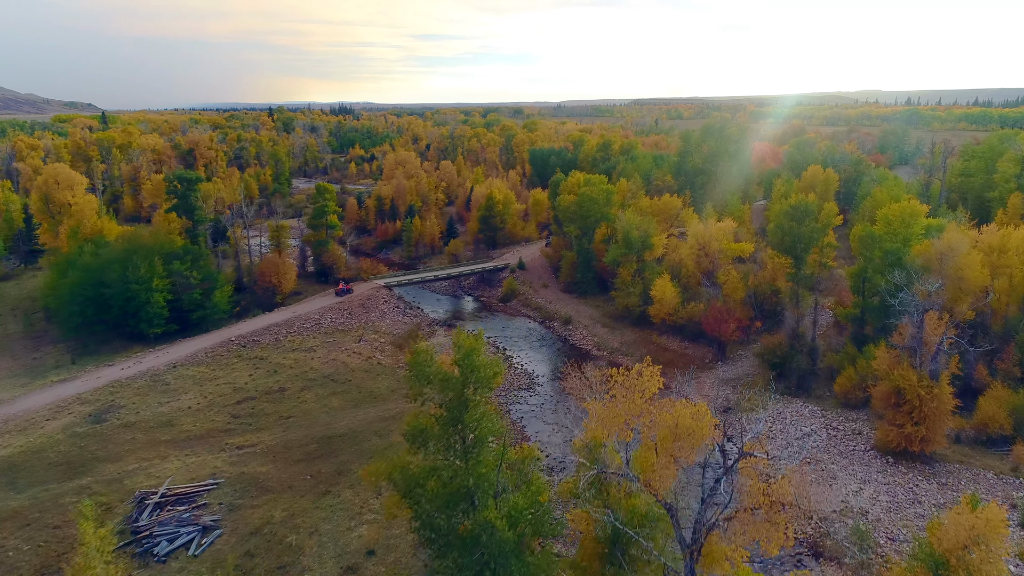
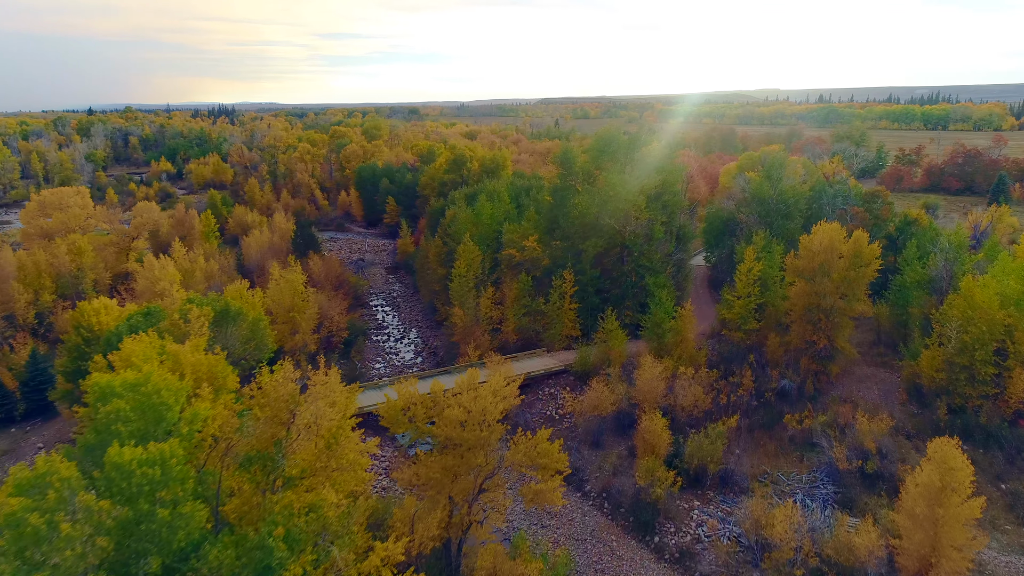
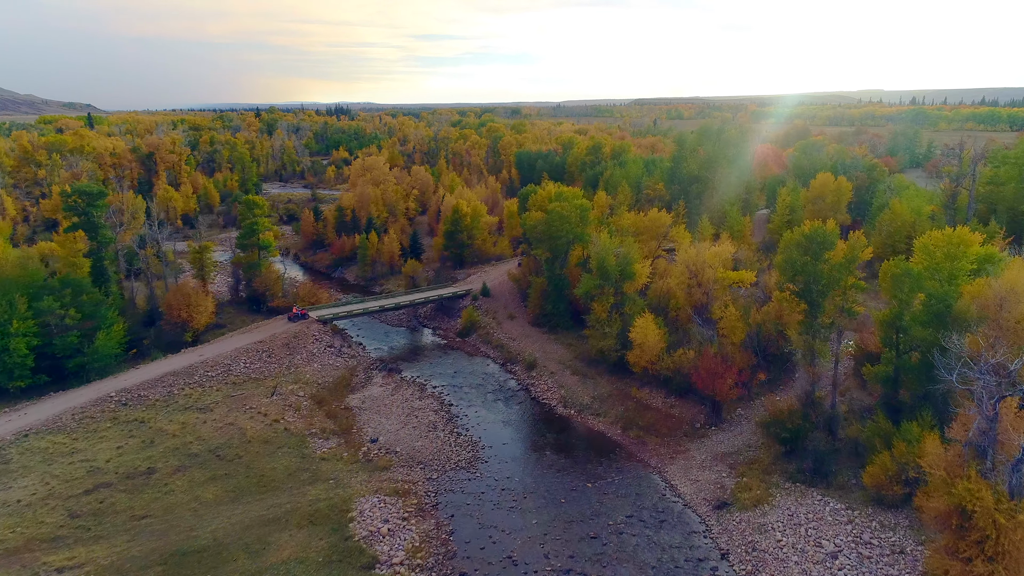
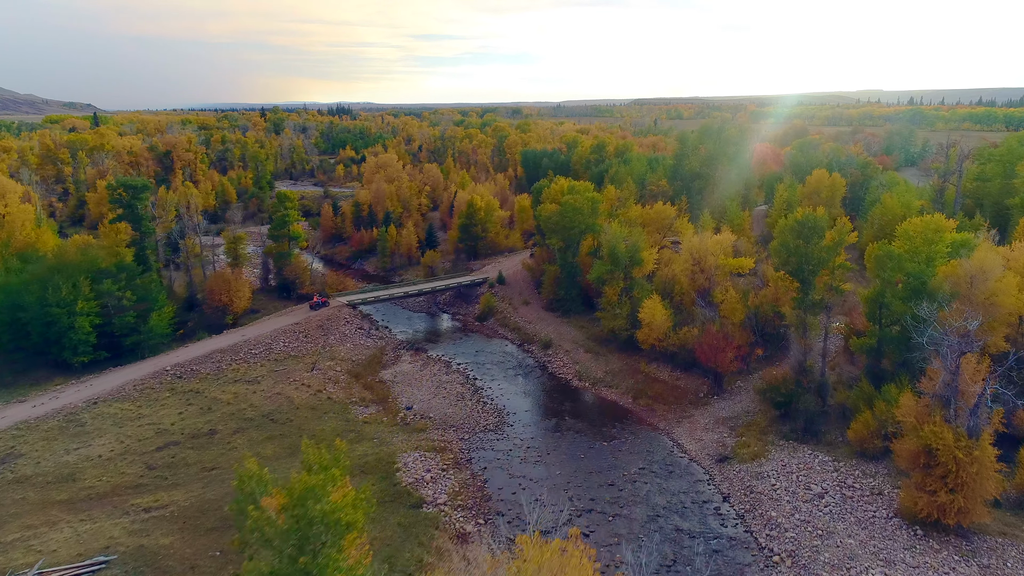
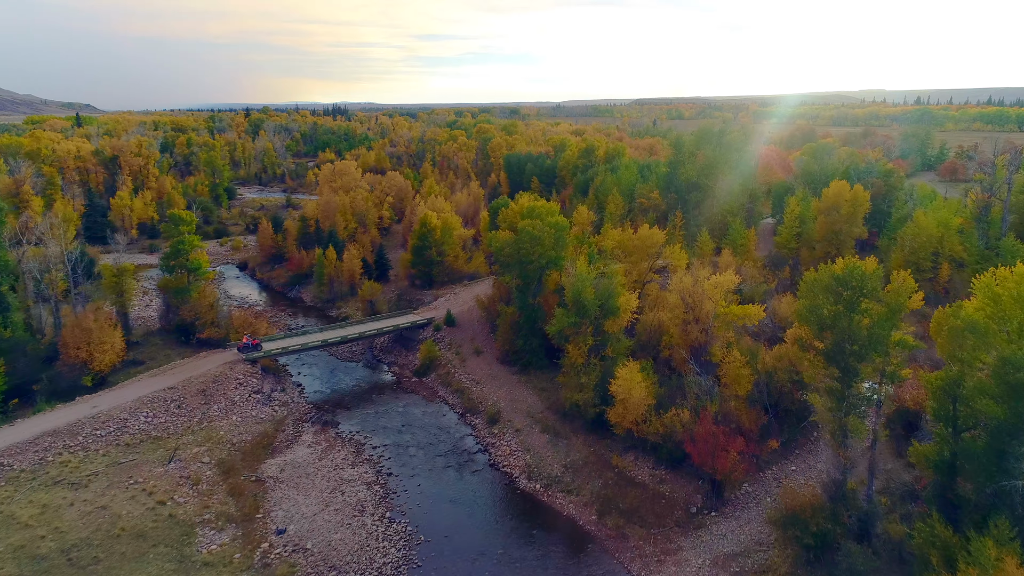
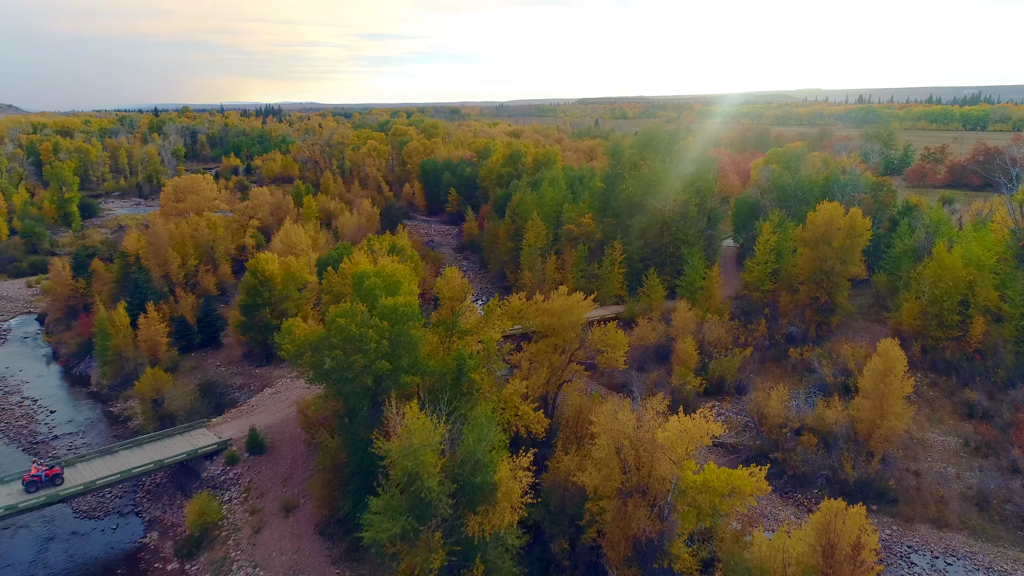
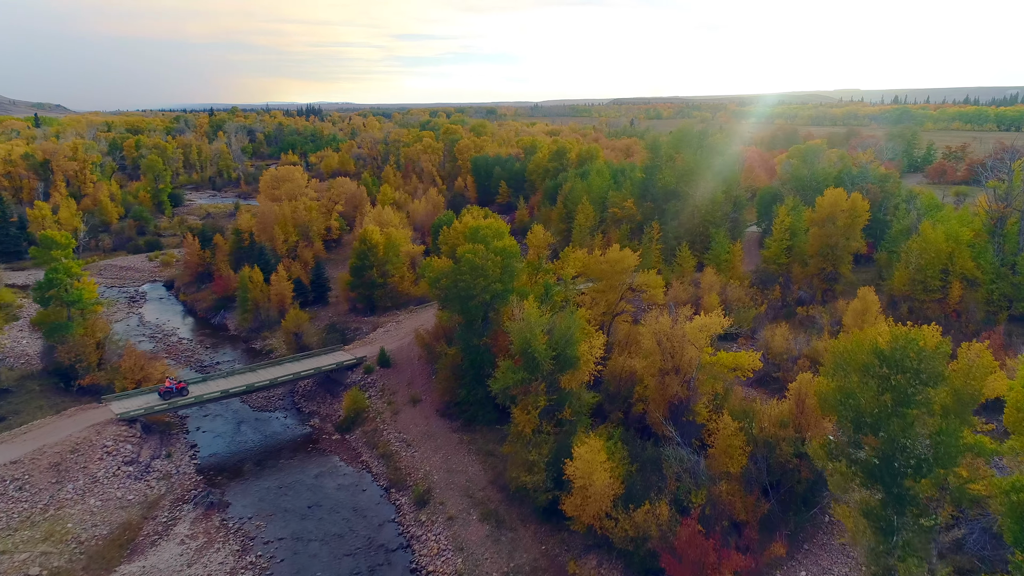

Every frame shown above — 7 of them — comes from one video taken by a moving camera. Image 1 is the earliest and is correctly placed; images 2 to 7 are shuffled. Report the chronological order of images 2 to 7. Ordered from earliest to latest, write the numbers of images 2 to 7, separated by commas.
4, 3, 5, 7, 6, 2
